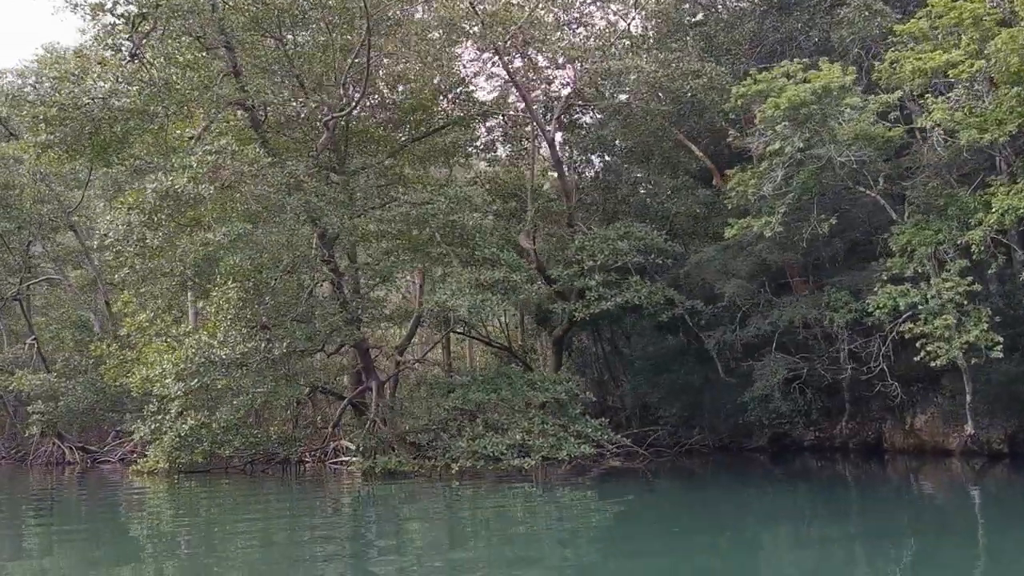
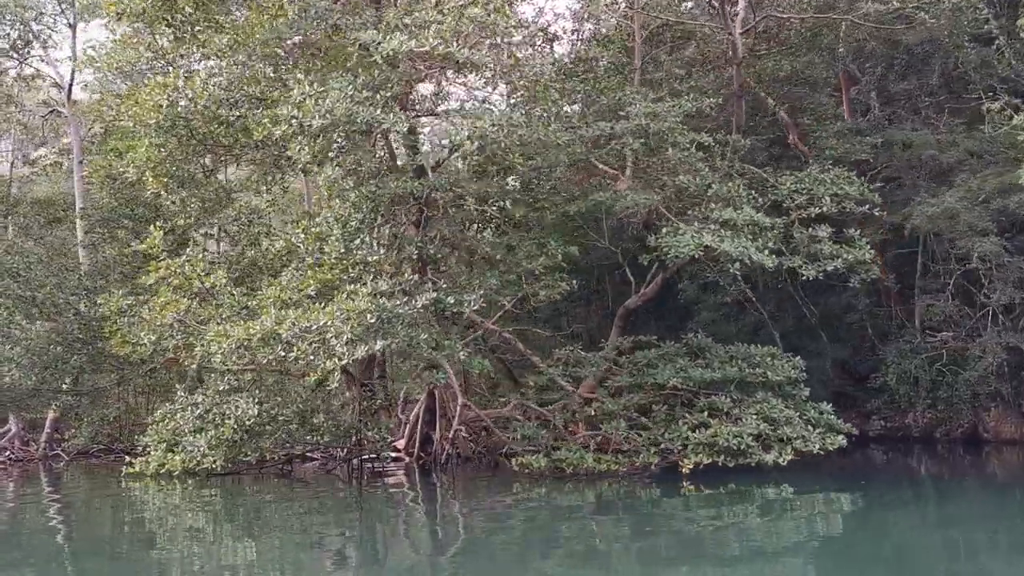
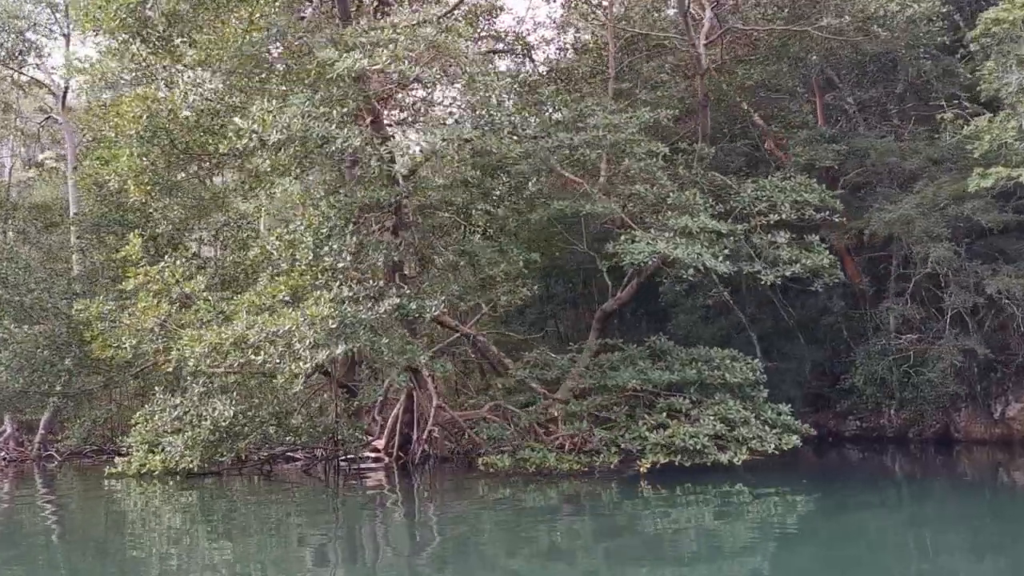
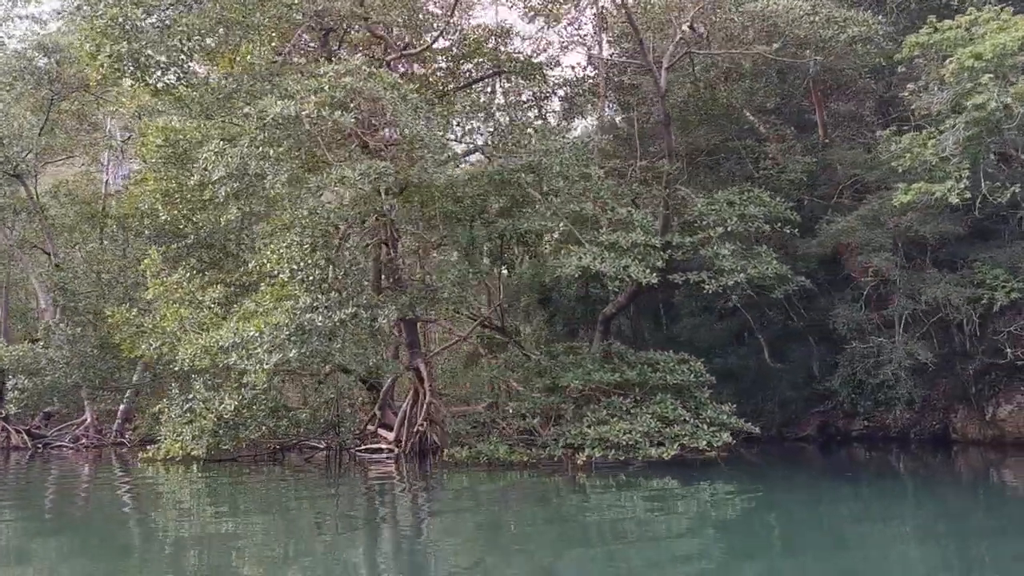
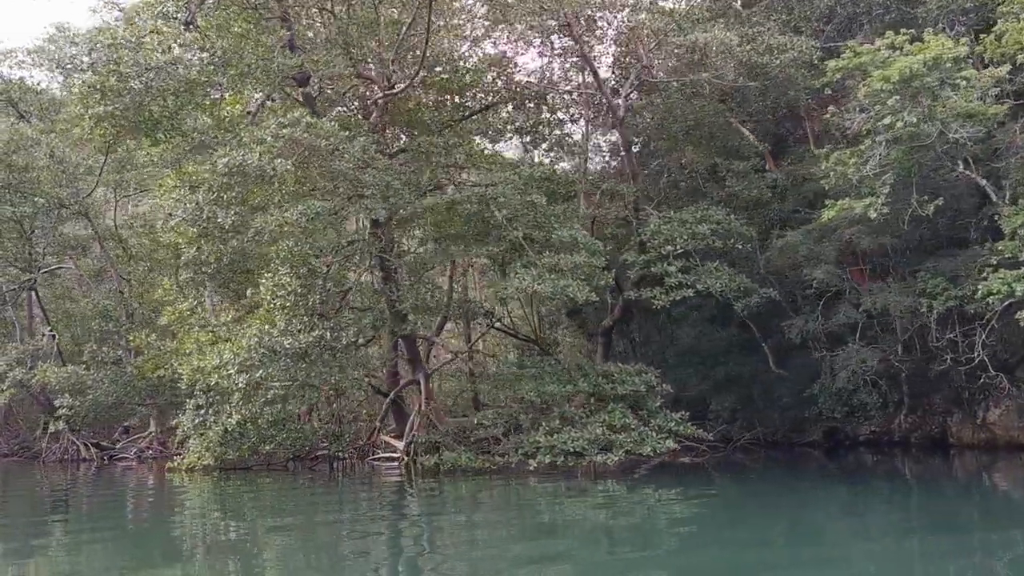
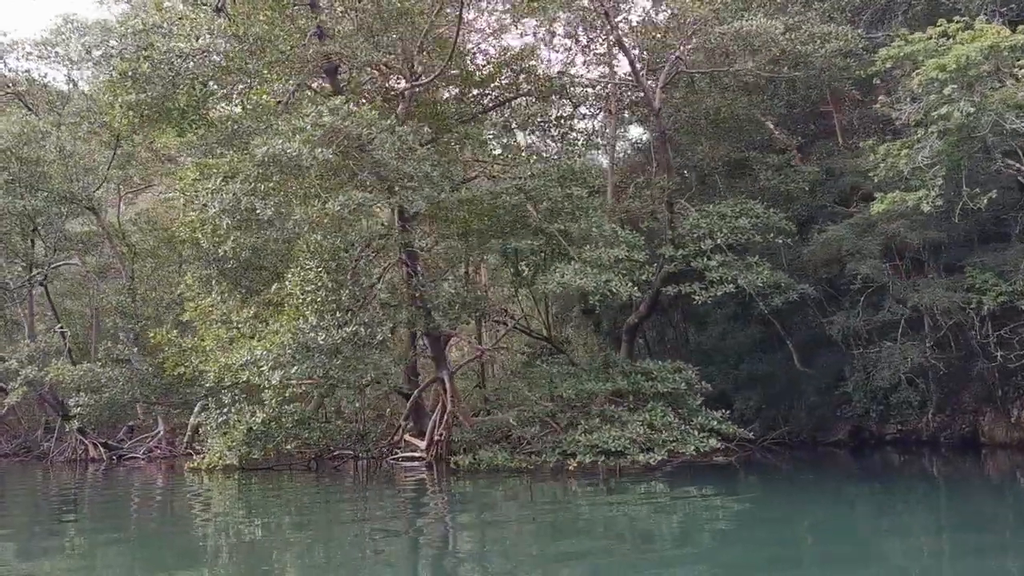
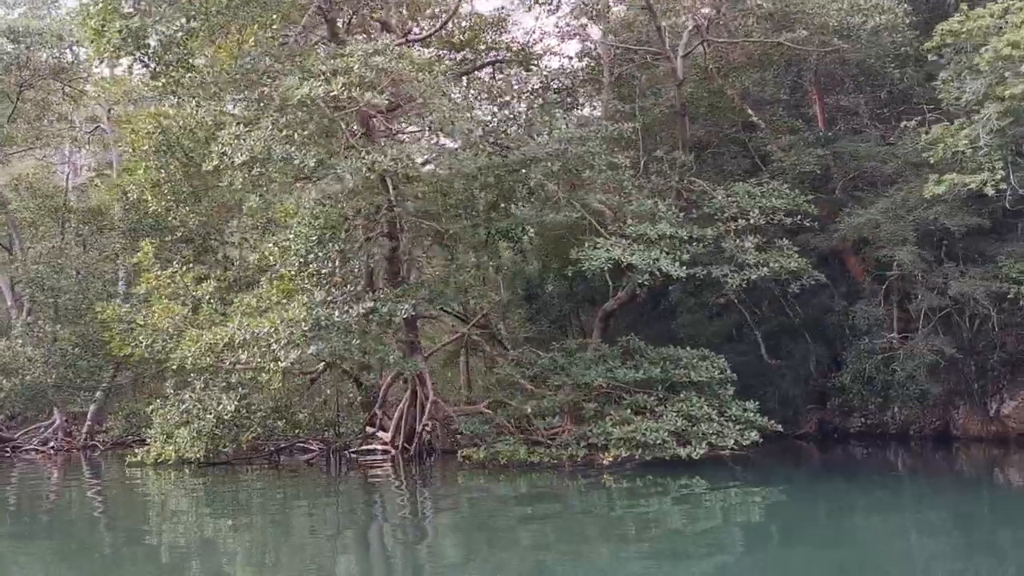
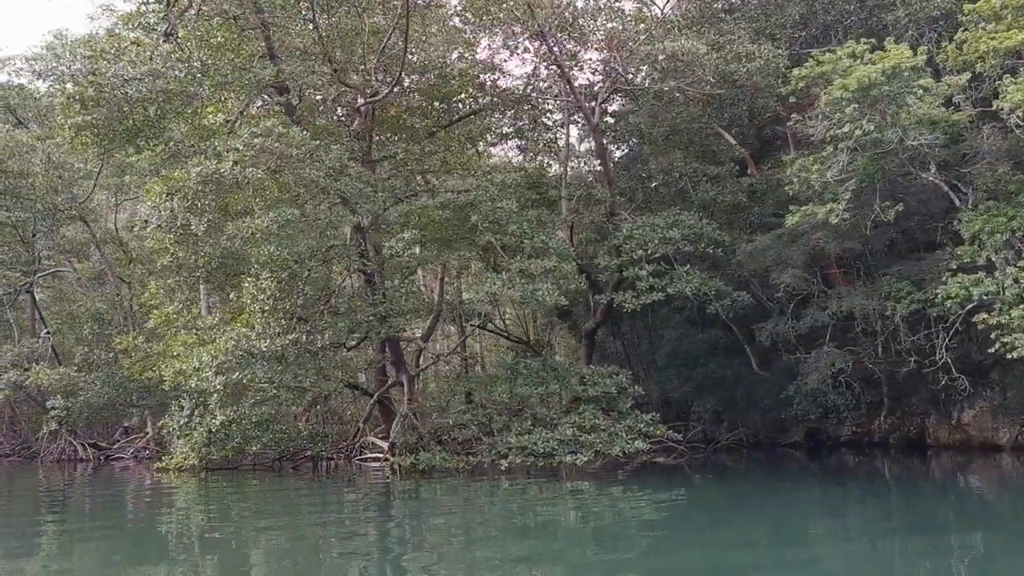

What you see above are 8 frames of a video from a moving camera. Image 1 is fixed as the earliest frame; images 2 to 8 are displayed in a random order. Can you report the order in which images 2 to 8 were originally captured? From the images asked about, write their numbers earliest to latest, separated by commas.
8, 5, 6, 4, 7, 3, 2
